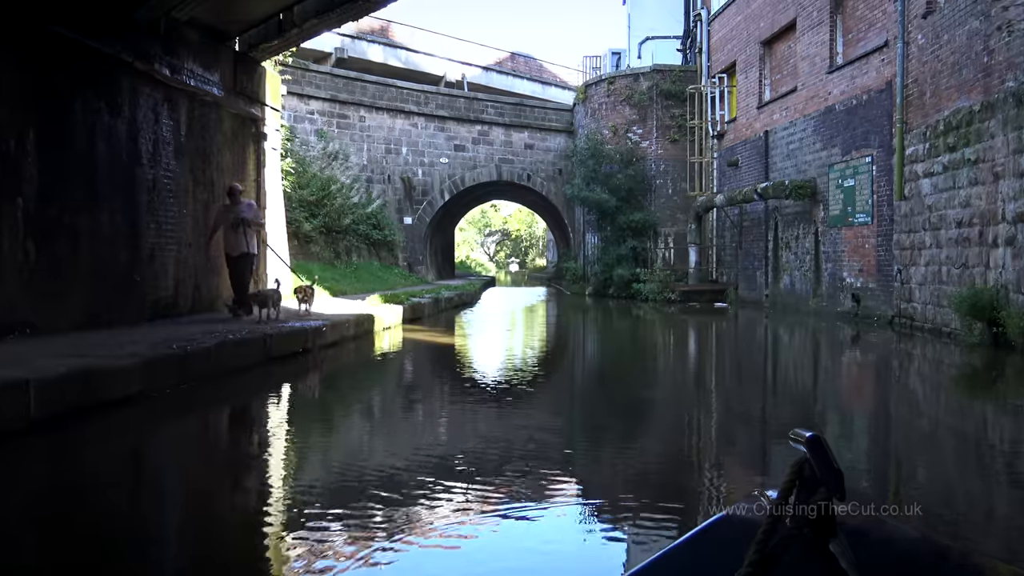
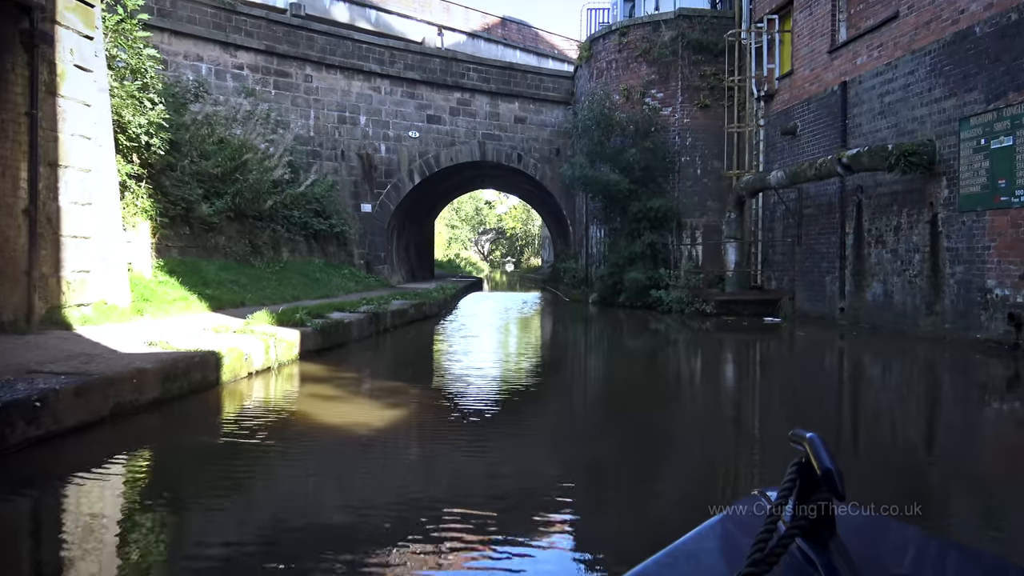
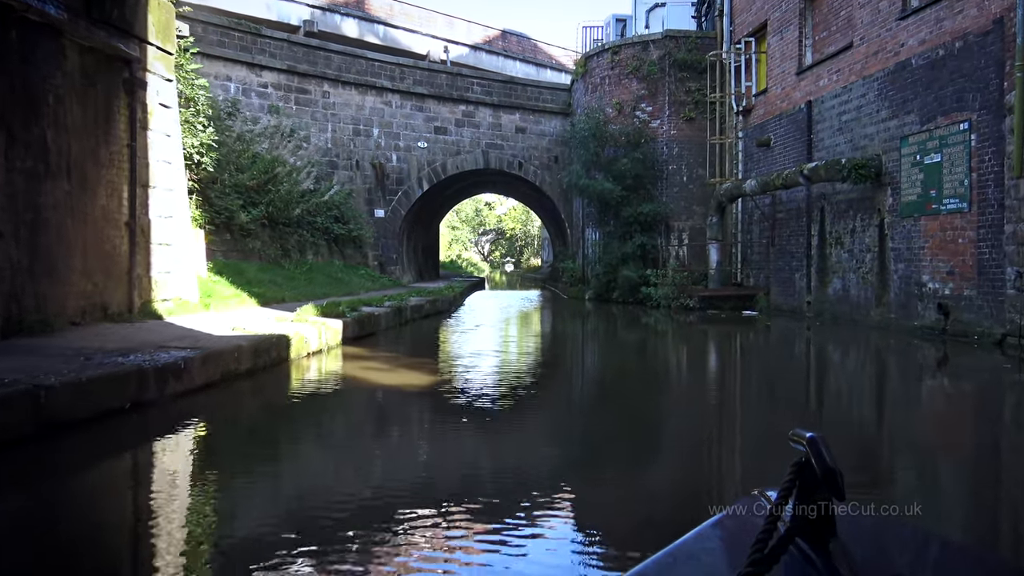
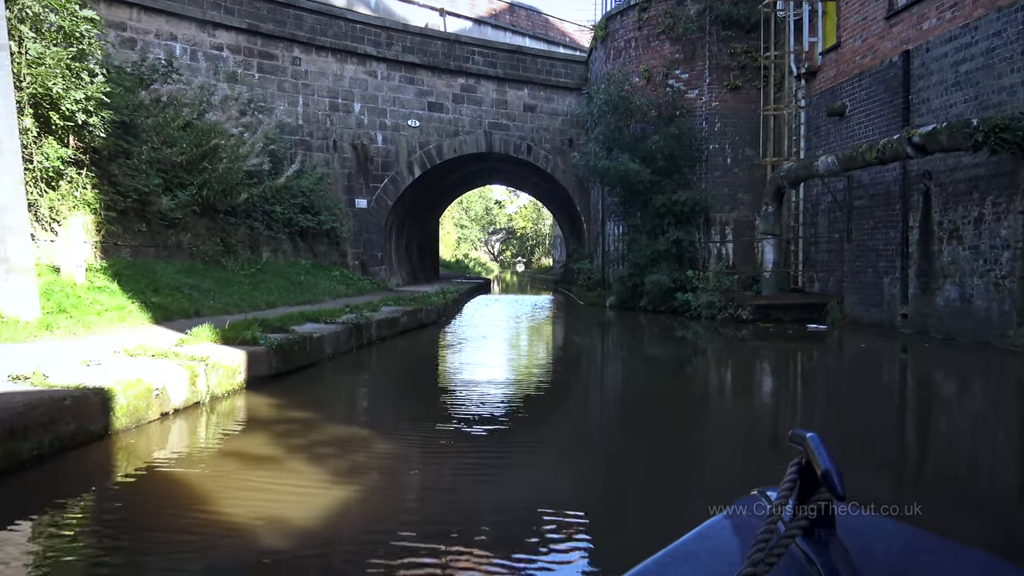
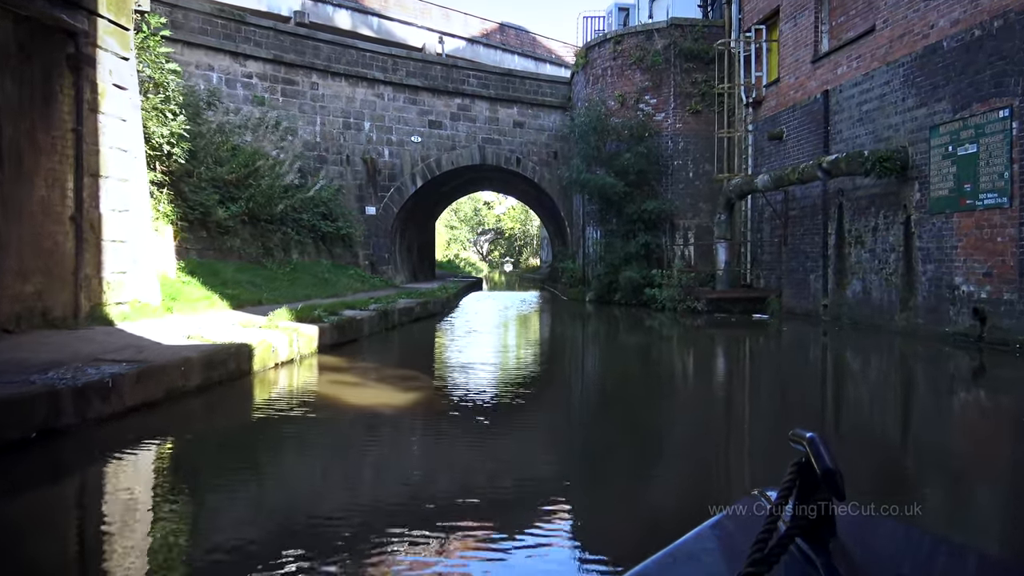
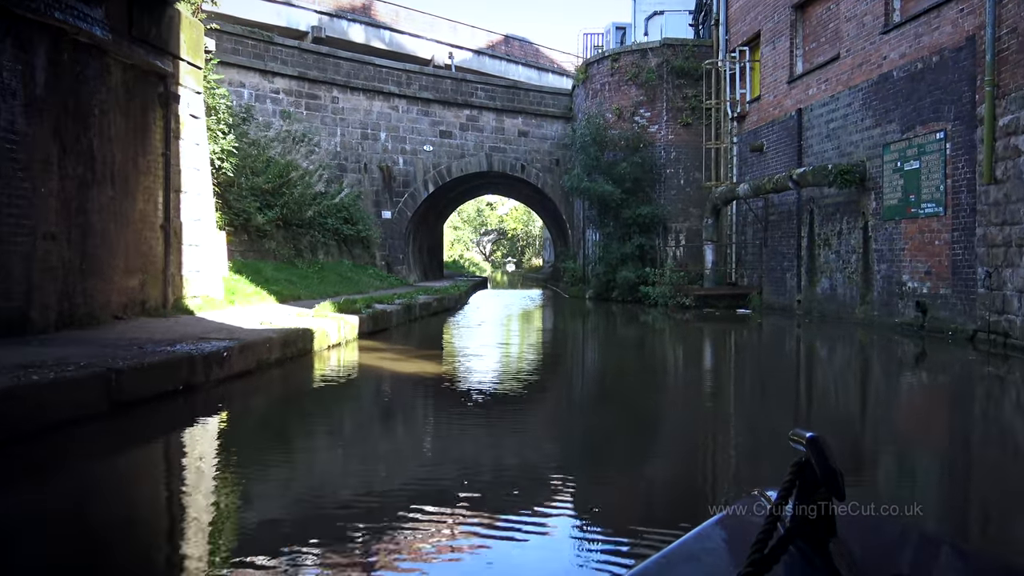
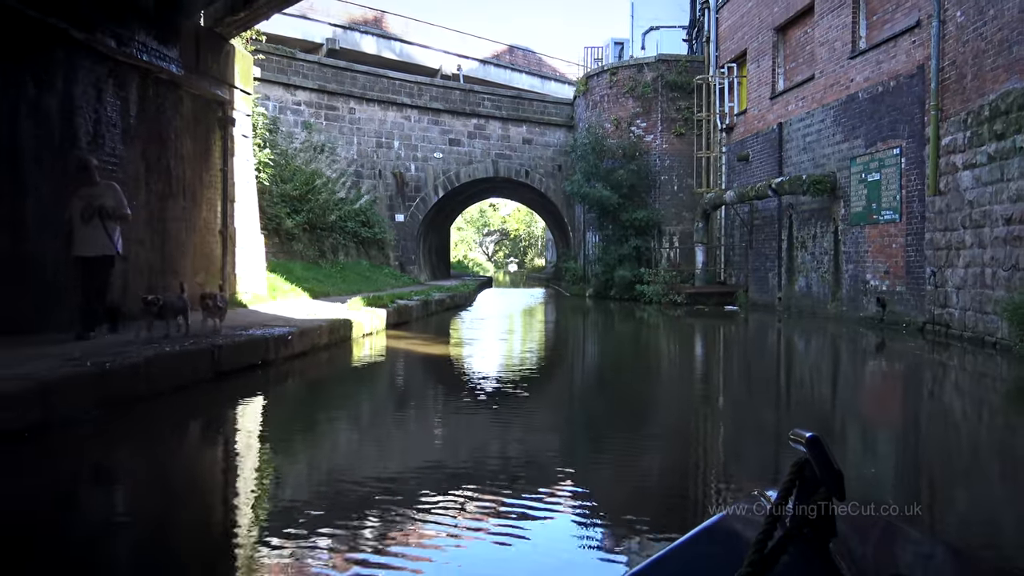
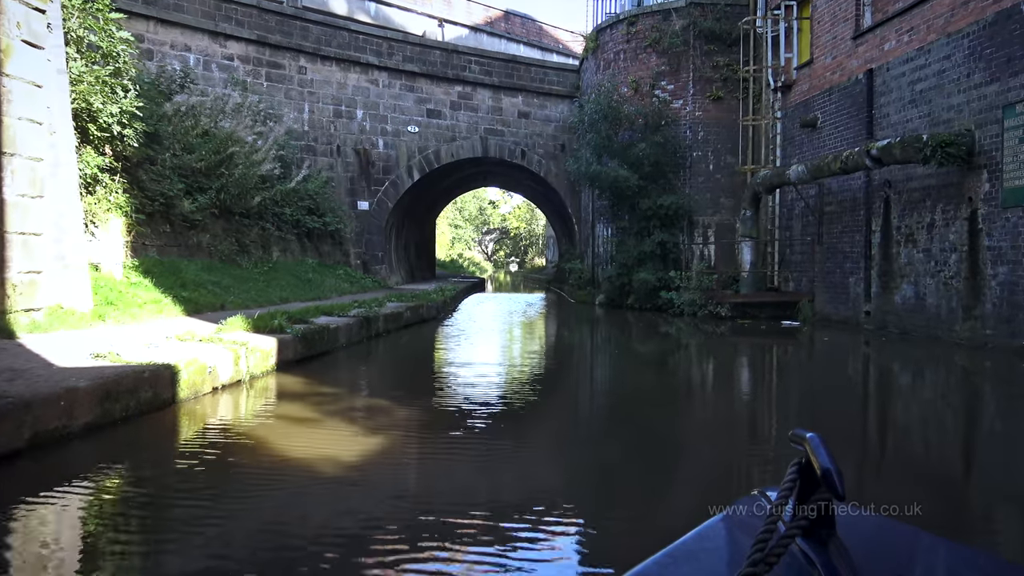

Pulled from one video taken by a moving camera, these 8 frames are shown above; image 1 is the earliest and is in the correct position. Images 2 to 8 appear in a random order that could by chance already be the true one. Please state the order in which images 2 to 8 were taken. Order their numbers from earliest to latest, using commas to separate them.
7, 6, 3, 5, 2, 8, 4
